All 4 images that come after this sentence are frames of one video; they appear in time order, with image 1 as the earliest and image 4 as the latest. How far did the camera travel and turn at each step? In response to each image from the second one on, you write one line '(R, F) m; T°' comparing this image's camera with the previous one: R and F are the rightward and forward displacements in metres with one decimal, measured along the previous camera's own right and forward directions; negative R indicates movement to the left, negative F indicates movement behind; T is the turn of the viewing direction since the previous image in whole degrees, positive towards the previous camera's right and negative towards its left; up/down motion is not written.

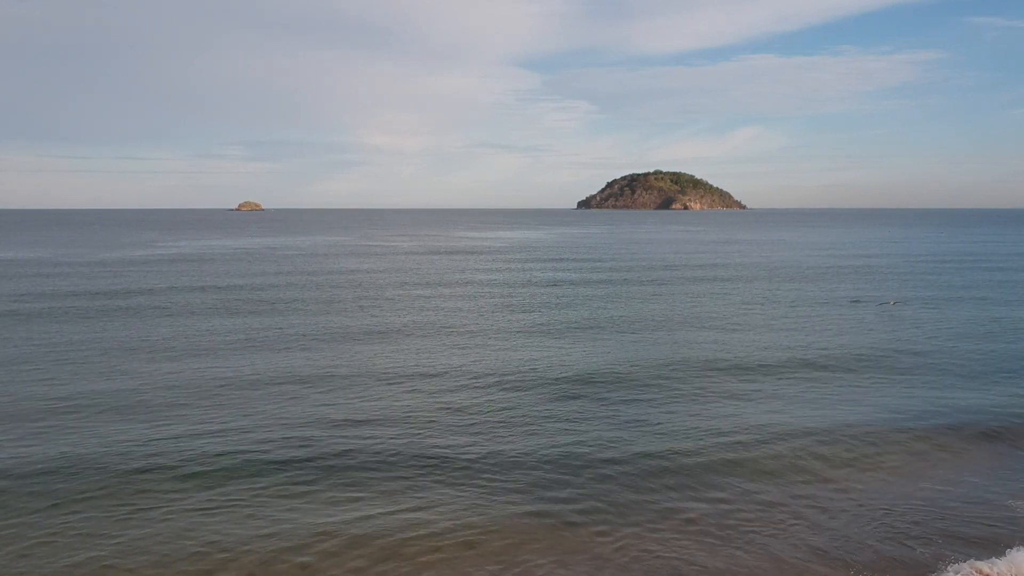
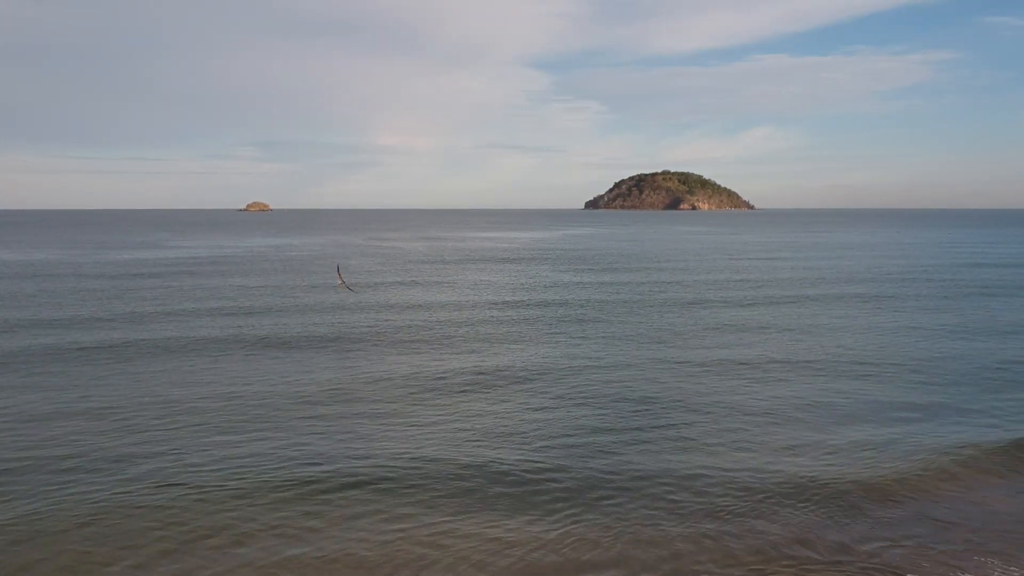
(-3.0, +5.8) m; -1°
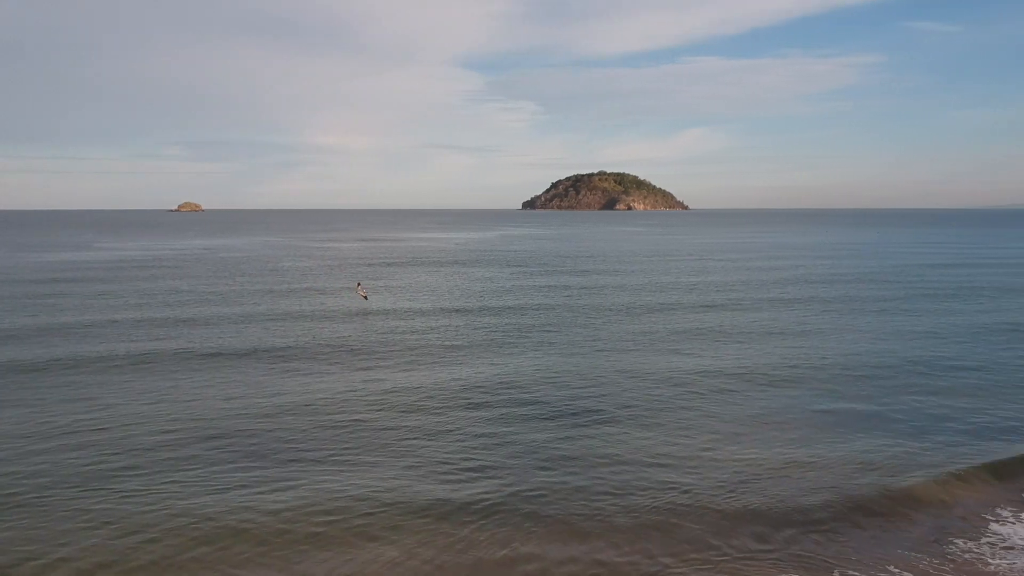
(-0.1, +1.2) m; +5°
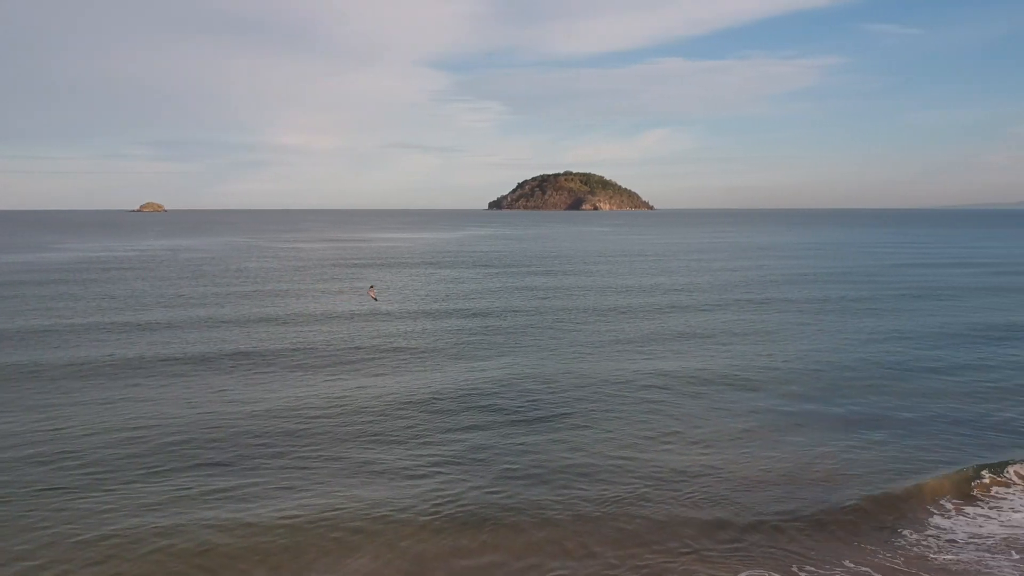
(+0.1, -0.2) m; +3°
